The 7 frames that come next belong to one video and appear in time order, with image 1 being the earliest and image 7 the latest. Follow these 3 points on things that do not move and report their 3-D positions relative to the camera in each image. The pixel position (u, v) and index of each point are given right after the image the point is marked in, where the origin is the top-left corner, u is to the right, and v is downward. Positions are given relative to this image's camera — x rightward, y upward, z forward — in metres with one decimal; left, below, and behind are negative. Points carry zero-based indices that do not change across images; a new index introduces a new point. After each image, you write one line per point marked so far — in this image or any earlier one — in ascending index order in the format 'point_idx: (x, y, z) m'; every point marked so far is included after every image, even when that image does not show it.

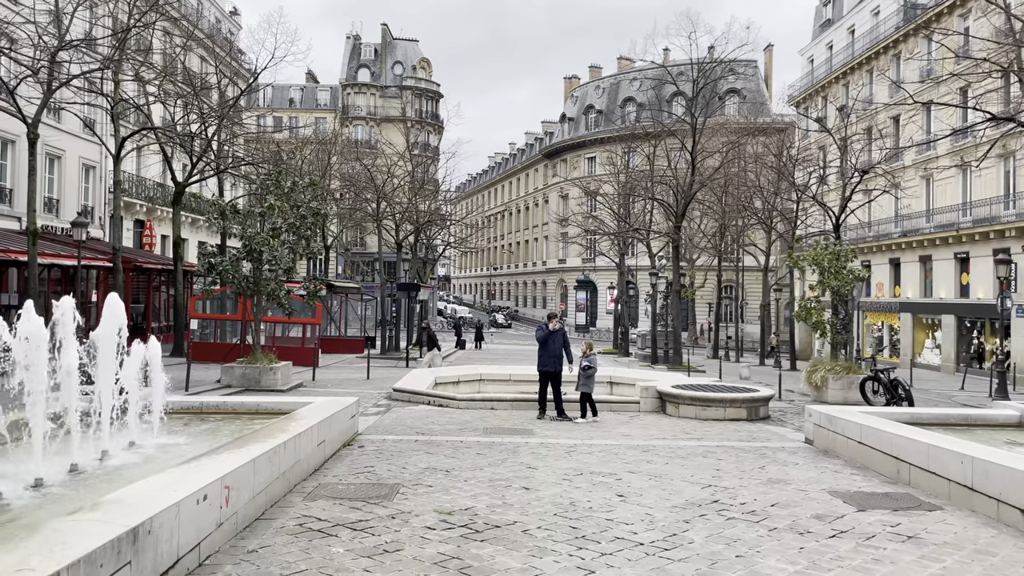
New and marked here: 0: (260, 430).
0: (-2.2, -1.3, +7.2) m
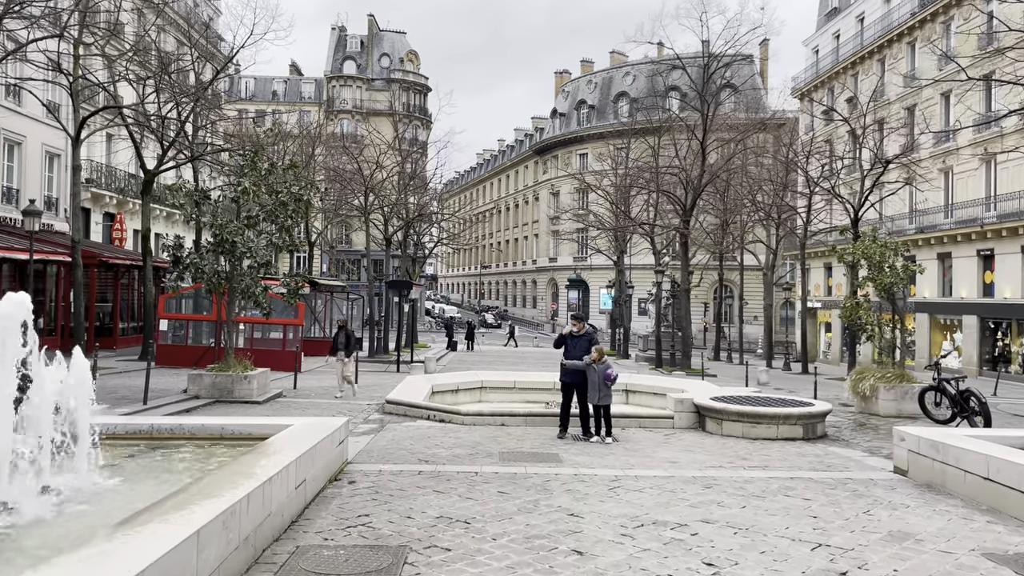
0: (-1.9, -1.2, +5.3) m
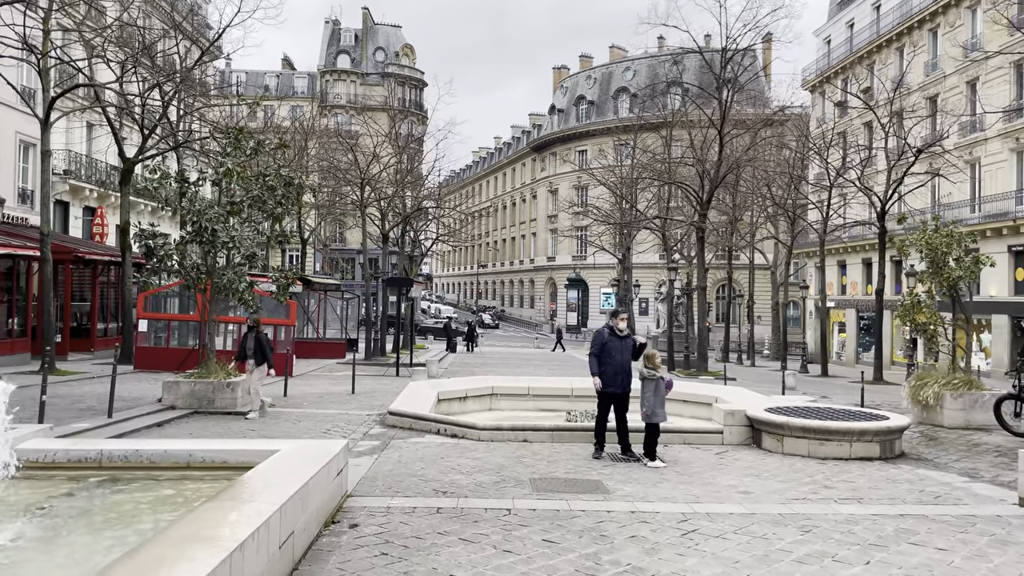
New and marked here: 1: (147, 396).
0: (-1.6, -1.1, +3.8) m
1: (-5.5, -1.6, +12.2) m
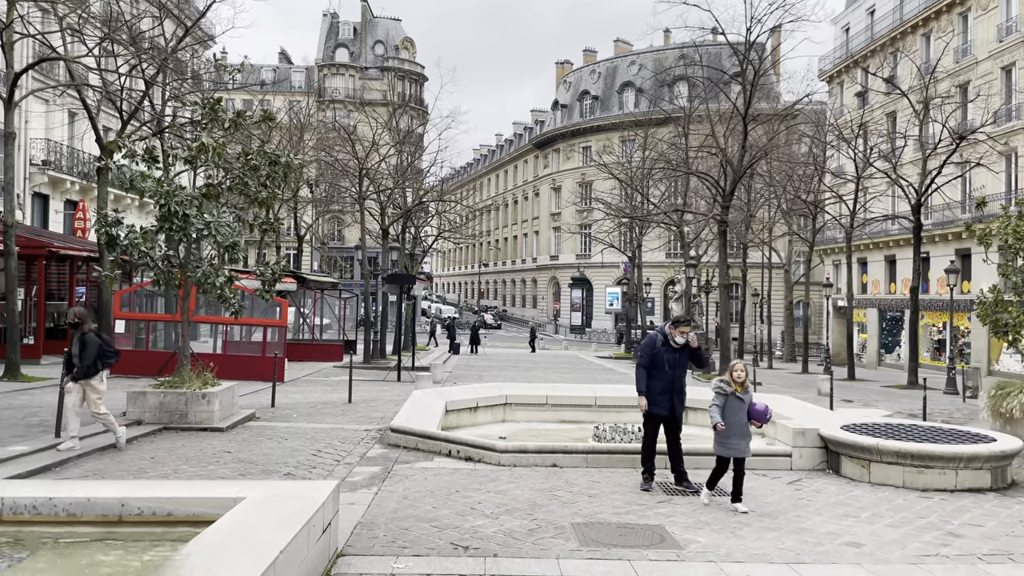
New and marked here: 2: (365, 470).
0: (-1.3, -1.1, +2.2) m
1: (-5.2, -1.6, +10.6) m
2: (-1.4, -1.7, +7.6) m
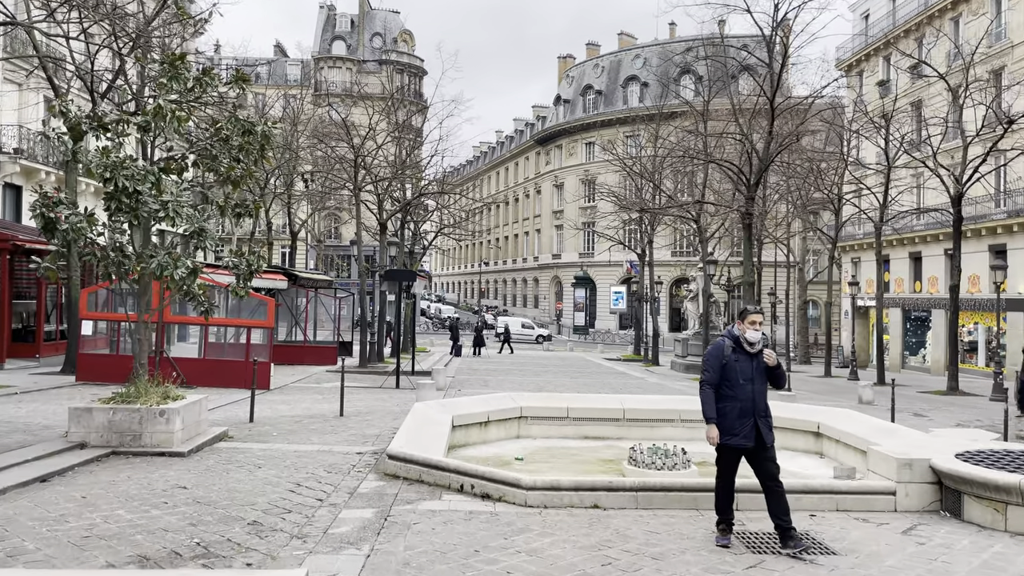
0: (-1.1, -1.0, +0.5) m
1: (-5.0, -1.5, +8.9) m
2: (-1.1, -1.6, +5.9) m
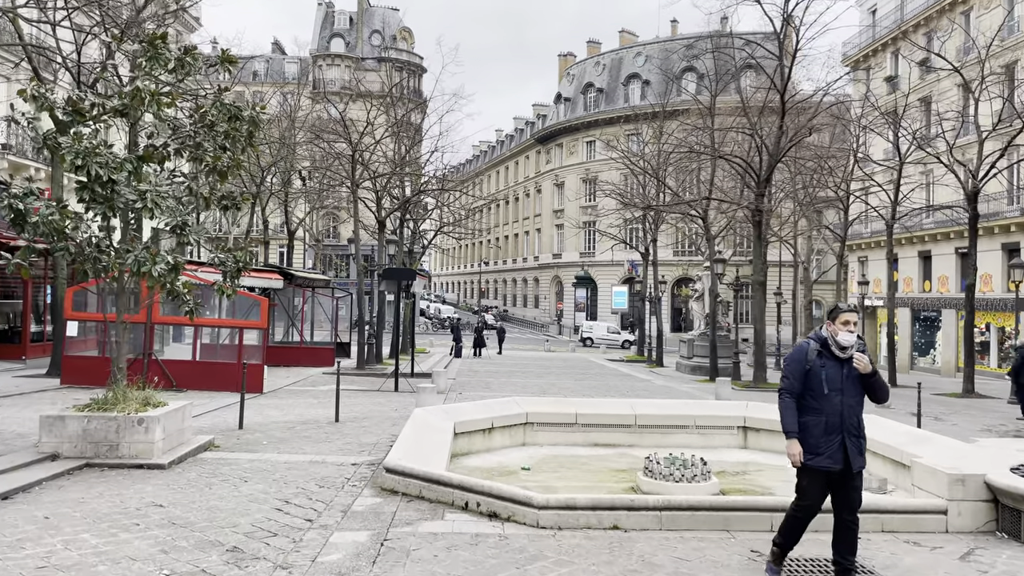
0: (-1.0, -1.0, -0.1) m
1: (-4.9, -1.5, +8.3) m
2: (-1.1, -1.6, +5.3) m
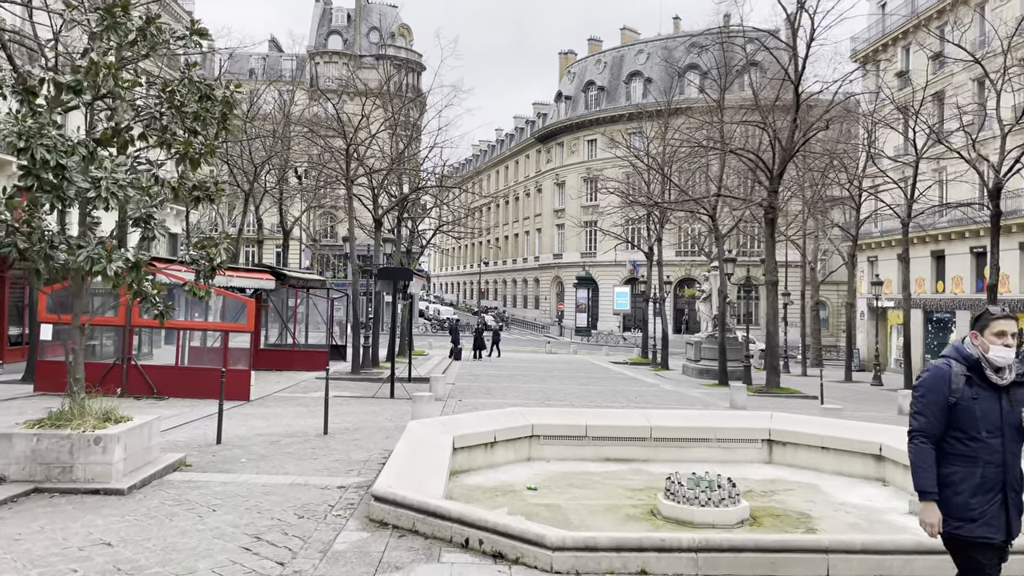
0: (-1.0, -1.0, -1.0) m
1: (-4.9, -1.5, +7.4) m
2: (-1.0, -1.6, +4.4) m
